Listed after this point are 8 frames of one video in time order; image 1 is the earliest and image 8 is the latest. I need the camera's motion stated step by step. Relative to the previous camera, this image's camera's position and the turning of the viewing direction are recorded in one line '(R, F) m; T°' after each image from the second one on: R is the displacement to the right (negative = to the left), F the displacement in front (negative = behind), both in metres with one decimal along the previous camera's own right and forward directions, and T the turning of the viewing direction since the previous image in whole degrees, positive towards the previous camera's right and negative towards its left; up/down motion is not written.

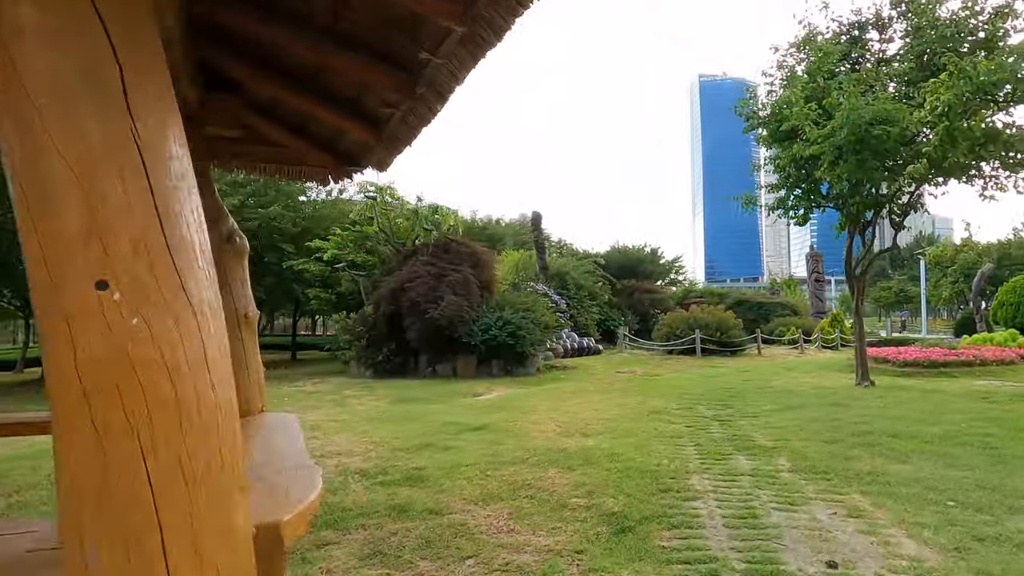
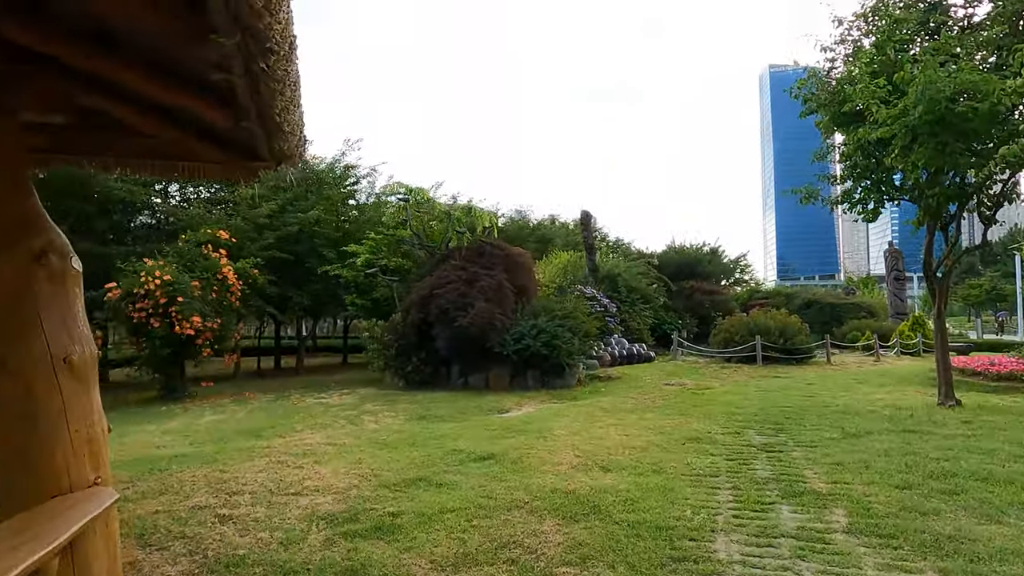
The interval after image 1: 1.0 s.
(+0.5, +0.8) m; -6°
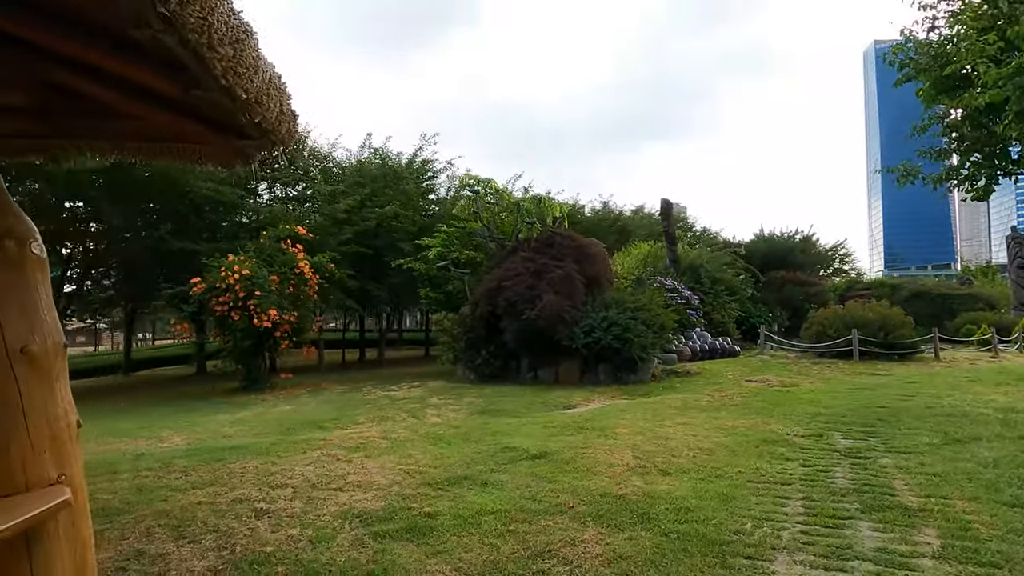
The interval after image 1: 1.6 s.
(+0.3, +0.3) m; -8°
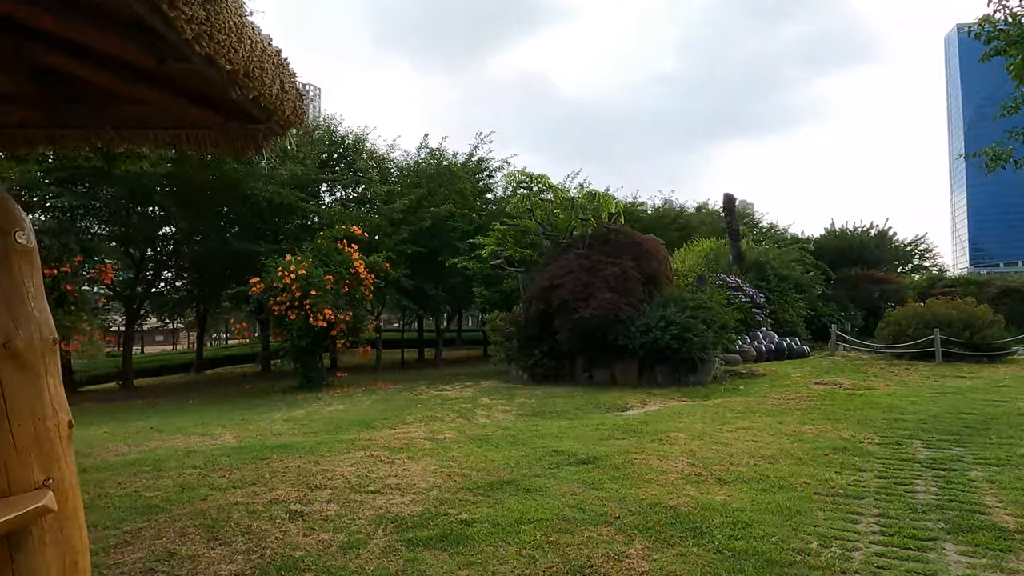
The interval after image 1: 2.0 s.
(+0.1, +0.3) m; -5°
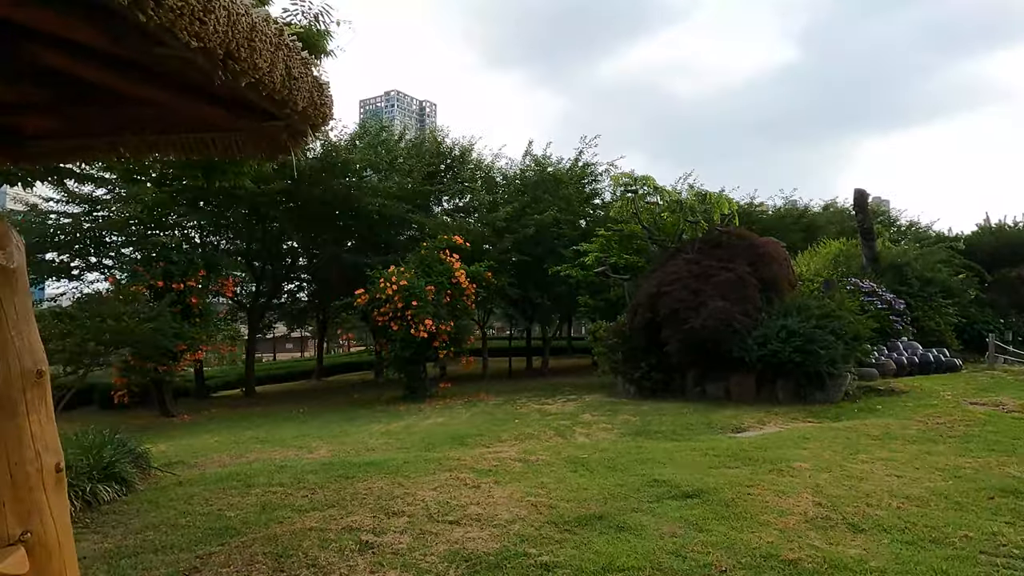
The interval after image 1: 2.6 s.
(+0.2, +0.5) m; -10°
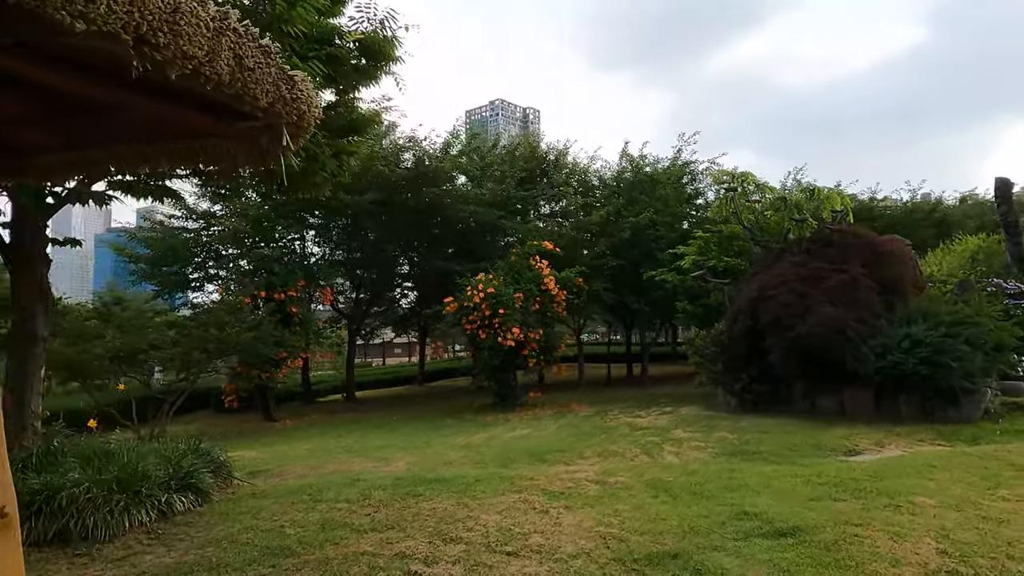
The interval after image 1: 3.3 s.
(+0.3, +0.4) m; -9°
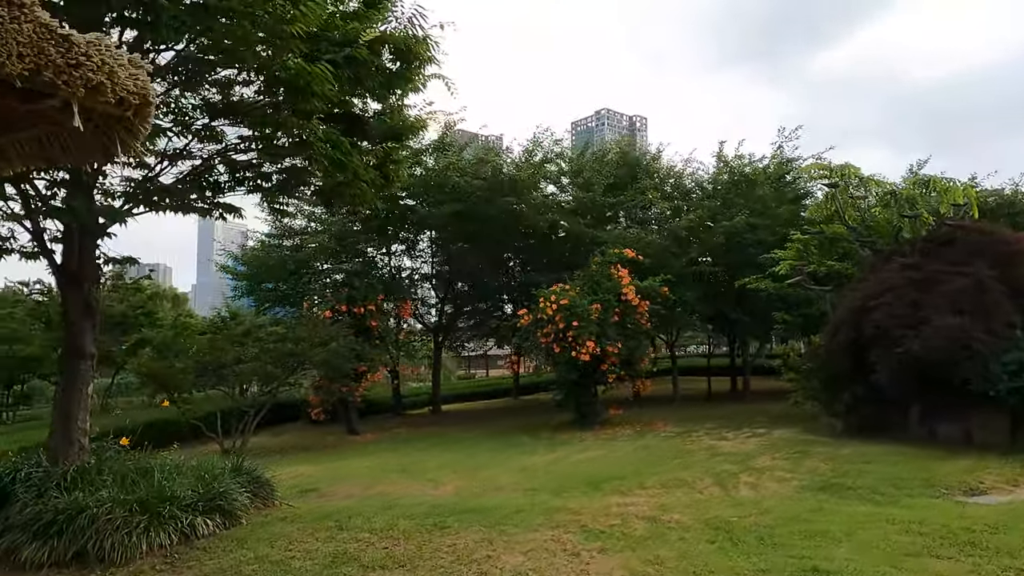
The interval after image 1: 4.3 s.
(+0.6, +0.6) m; -9°
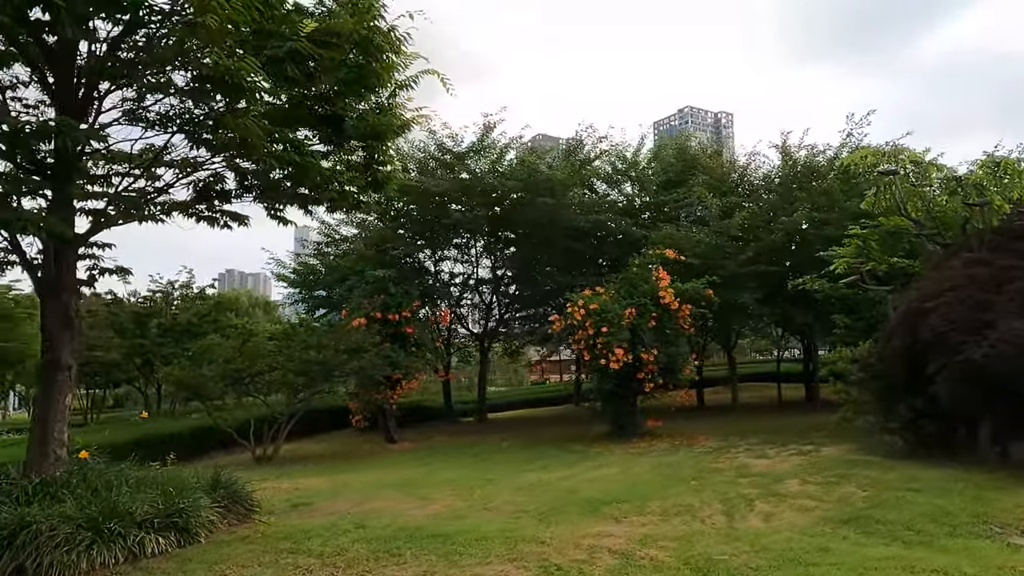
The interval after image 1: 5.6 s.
(+0.9, +0.5) m; -7°
